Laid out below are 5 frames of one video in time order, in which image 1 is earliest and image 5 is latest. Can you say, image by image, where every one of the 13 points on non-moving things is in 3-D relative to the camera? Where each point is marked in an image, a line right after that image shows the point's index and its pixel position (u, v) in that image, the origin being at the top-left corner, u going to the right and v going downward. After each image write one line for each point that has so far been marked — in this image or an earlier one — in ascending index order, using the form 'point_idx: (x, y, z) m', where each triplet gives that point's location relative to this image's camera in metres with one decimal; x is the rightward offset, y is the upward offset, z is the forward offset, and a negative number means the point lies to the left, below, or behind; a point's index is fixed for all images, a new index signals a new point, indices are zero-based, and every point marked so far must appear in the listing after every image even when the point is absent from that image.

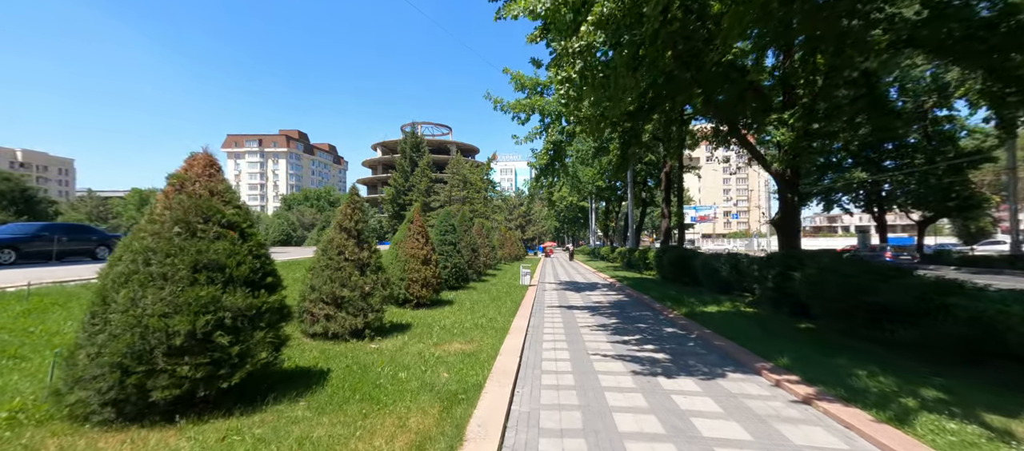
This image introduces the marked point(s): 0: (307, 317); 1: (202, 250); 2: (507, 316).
0: (-2.9, -1.3, +5.7) m
1: (-2.4, -0.2, +3.1) m
2: (-0.1, -2.0, +8.8) m
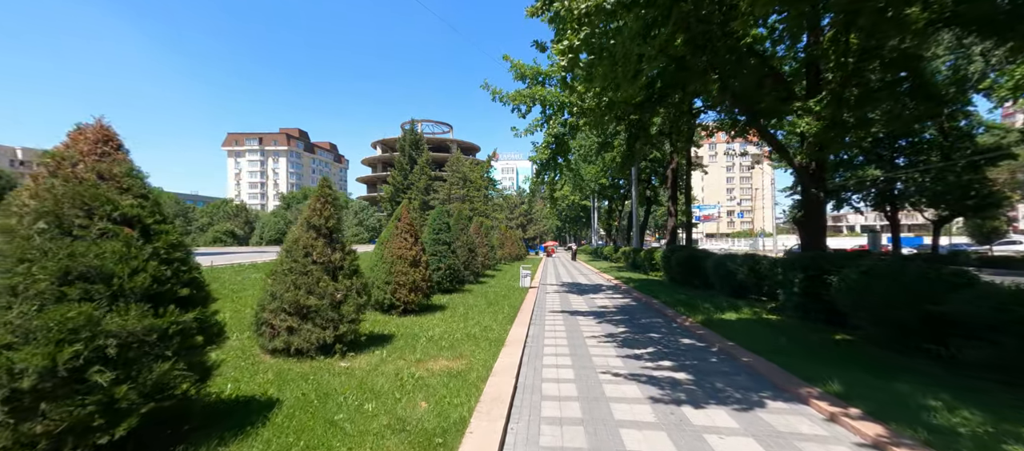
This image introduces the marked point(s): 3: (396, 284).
0: (-2.9, -1.3, +4.8) m
1: (-2.4, -0.2, +2.3) m
2: (-0.2, -1.9, +7.9) m
3: (-2.3, -1.1, +7.9) m
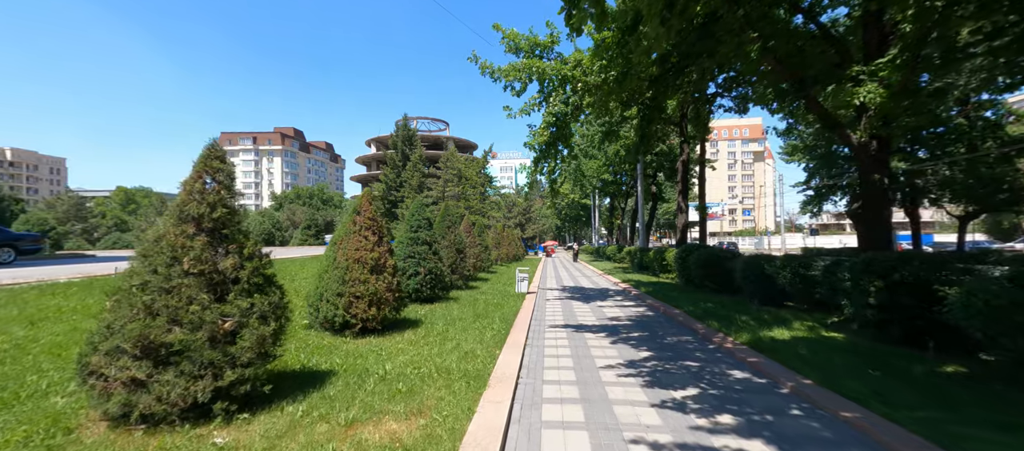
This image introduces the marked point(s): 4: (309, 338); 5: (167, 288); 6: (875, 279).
0: (-3.1, -1.2, +3.0) m
1: (-2.6, -0.1, +0.5) m
2: (-0.3, -1.9, +6.1) m
3: (-2.4, -1.1, +6.1) m
4: (-2.9, -1.6, +5.7) m
5: (-2.7, -0.5, +3.2) m
6: (+5.3, -0.8, +5.9) m
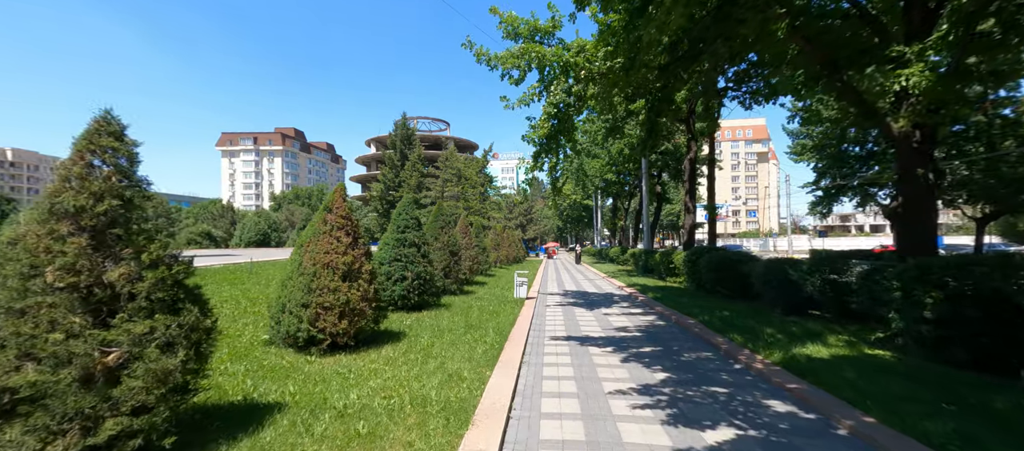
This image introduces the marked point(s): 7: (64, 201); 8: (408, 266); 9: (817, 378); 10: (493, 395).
0: (-3.2, -1.2, +2.2) m
1: (-2.7, -0.1, -0.4) m
2: (-0.4, -1.8, +5.3) m
3: (-2.5, -1.1, +5.2) m
4: (-3.0, -1.6, +4.9) m
5: (-2.8, -0.5, +2.3) m
6: (+5.2, -0.8, +5.0) m
7: (-2.7, +0.1, +2.5) m
8: (-2.2, -0.8, +8.5) m
9: (+3.5, -1.8, +4.7) m
10: (-0.2, -1.8, +4.3) m
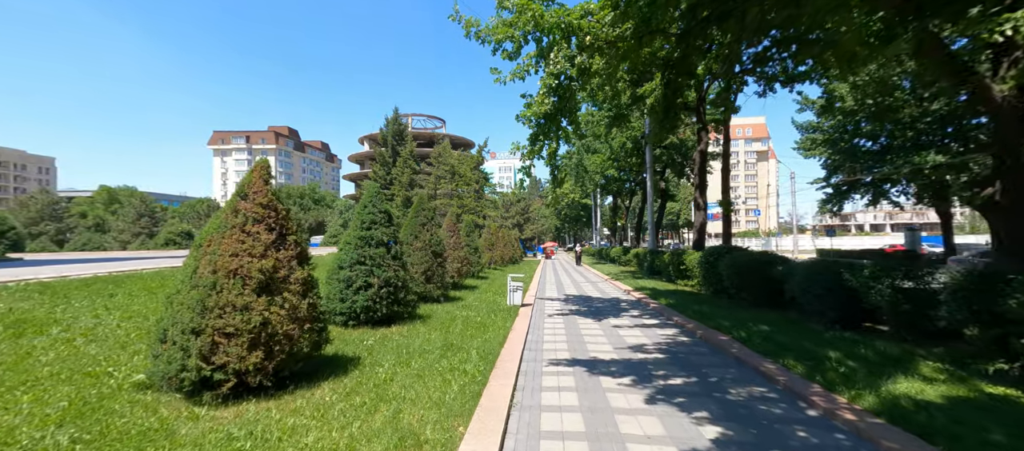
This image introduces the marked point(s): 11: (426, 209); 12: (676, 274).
0: (-3.3, -1.1, +0.6) m
1: (-2.8, 0.0, -2.0) m
2: (-0.5, -1.8, +3.7) m
3: (-2.7, -1.0, +3.7) m
4: (-3.1, -1.5, +3.3) m
5: (-2.9, -0.4, +0.7) m
6: (+5.0, -0.7, +3.5) m
7: (-2.9, +0.2, +0.9) m
8: (-2.3, -0.8, +7.0) m
9: (+3.4, -1.7, +3.1) m
10: (-0.3, -1.7, +2.8) m
11: (-2.2, +0.4, +10.6) m
12: (+6.3, -1.9, +15.4) m
